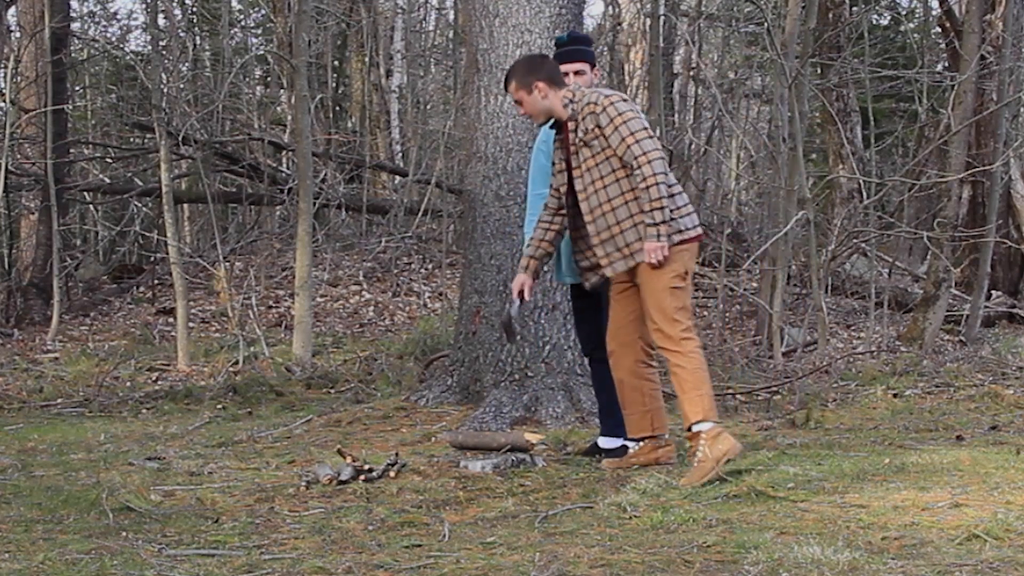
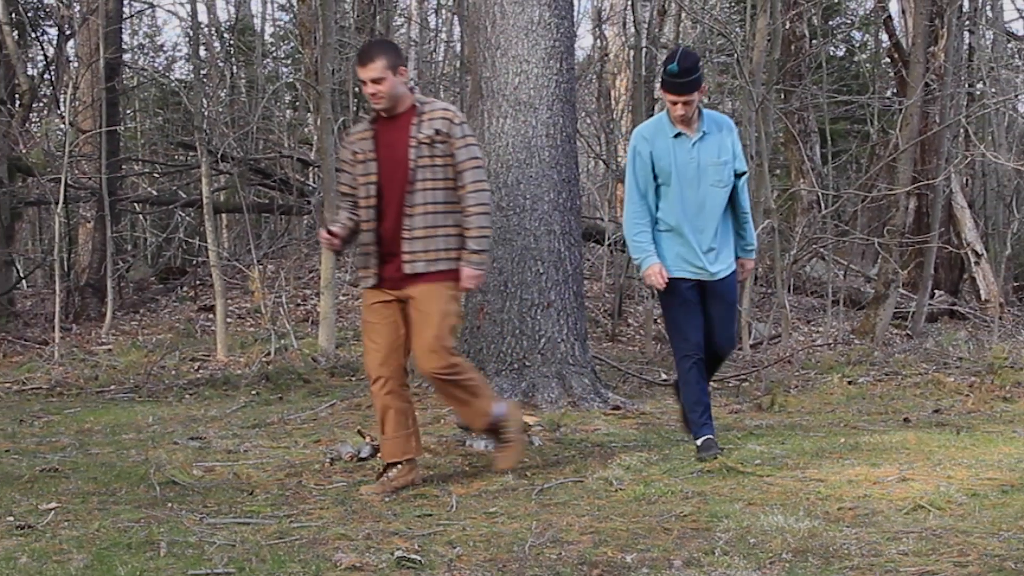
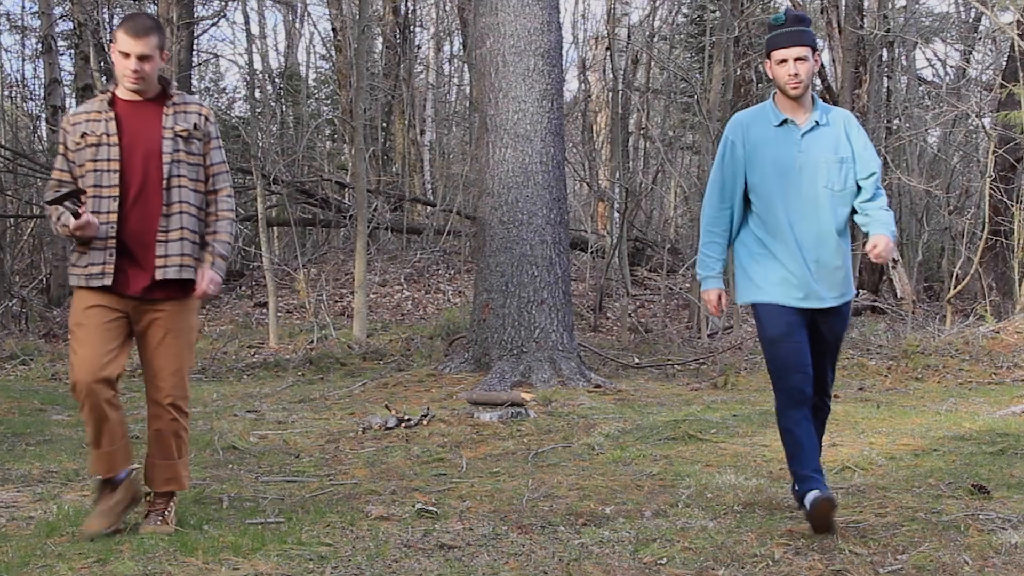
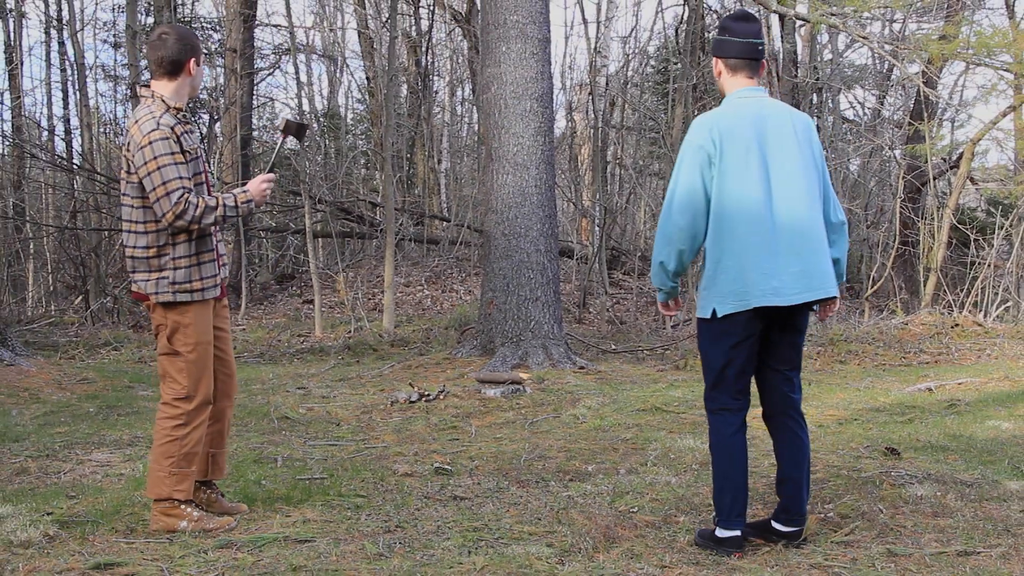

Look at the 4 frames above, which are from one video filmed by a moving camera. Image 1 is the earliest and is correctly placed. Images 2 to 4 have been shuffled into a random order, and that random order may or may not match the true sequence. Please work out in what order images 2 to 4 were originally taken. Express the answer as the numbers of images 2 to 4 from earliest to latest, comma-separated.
2, 3, 4
